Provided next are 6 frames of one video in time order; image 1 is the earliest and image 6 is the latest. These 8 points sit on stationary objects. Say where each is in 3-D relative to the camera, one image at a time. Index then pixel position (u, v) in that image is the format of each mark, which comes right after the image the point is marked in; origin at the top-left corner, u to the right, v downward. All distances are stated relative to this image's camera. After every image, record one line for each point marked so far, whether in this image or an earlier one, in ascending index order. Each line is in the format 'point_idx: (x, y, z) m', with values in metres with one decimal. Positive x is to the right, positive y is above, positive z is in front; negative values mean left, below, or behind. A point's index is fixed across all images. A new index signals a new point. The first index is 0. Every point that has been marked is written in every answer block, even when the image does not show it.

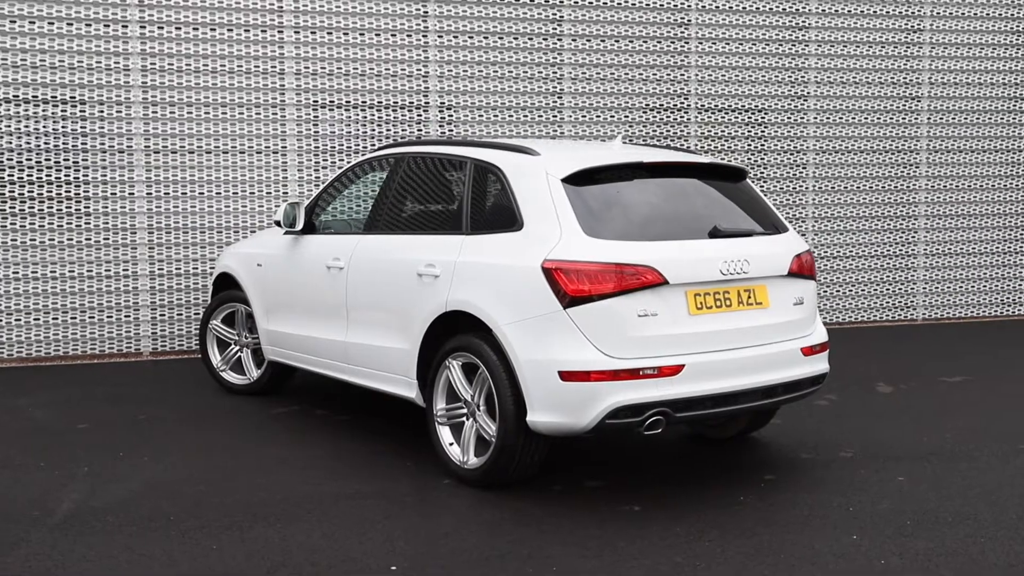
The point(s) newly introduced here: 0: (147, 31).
0: (-3.2, +2.2, +8.8) m
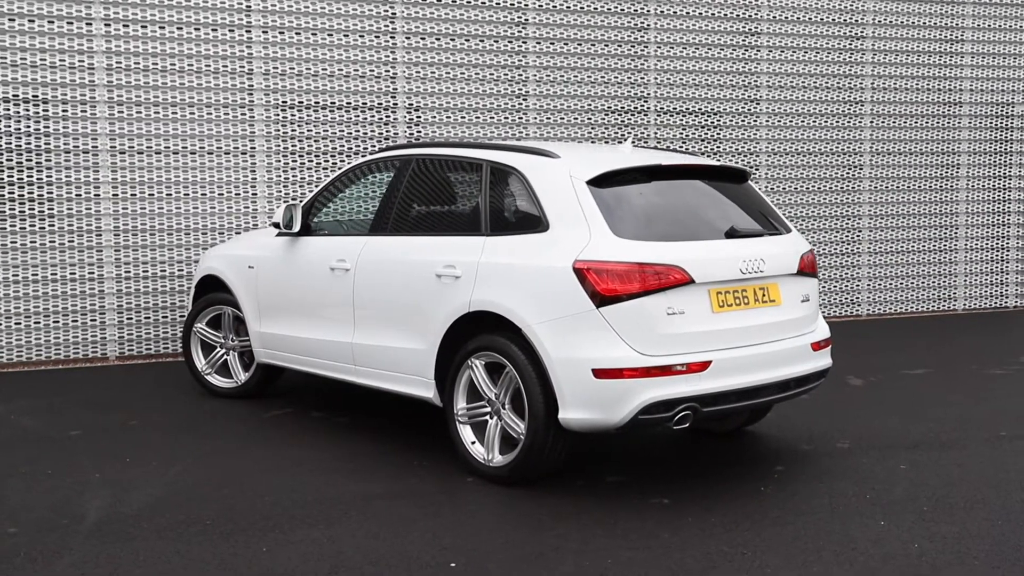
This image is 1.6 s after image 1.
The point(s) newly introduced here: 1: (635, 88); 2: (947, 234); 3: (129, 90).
0: (-3.4, +2.2, +8.6) m
1: (+1.3, +2.1, +10.6) m
2: (+5.2, +0.6, +11.9) m
3: (-3.3, +1.7, +8.7) m
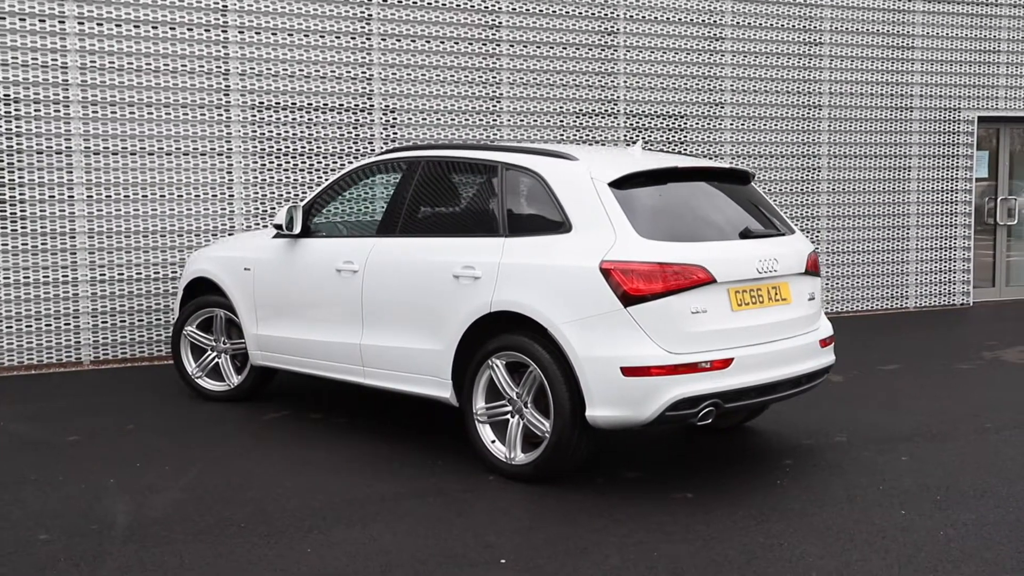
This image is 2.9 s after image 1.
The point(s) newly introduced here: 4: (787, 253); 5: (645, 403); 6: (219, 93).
0: (-3.6, +2.2, +8.4) m
1: (+1.0, +2.1, +10.7) m
2: (+4.8, +0.7, +12.3) m
3: (-3.5, +1.7, +8.5) m
4: (+1.4, +0.2, +5.1) m
5: (+0.6, -0.5, +4.5) m
6: (-2.6, +1.7, +9.0) m
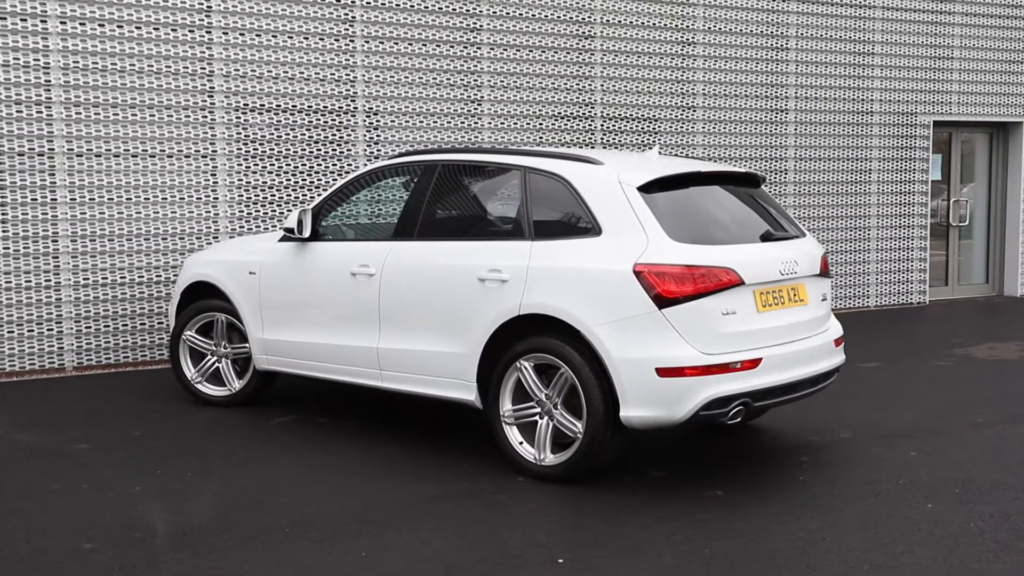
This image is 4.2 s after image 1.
0: (-3.7, +2.2, +8.3) m
1: (+0.8, +2.1, +10.9) m
2: (+4.5, +0.7, +12.7) m
3: (-3.6, +1.7, +8.4) m
4: (+1.5, +0.2, +5.3) m
5: (+0.8, -0.5, +4.6) m
6: (-2.7, +1.7, +8.9) m
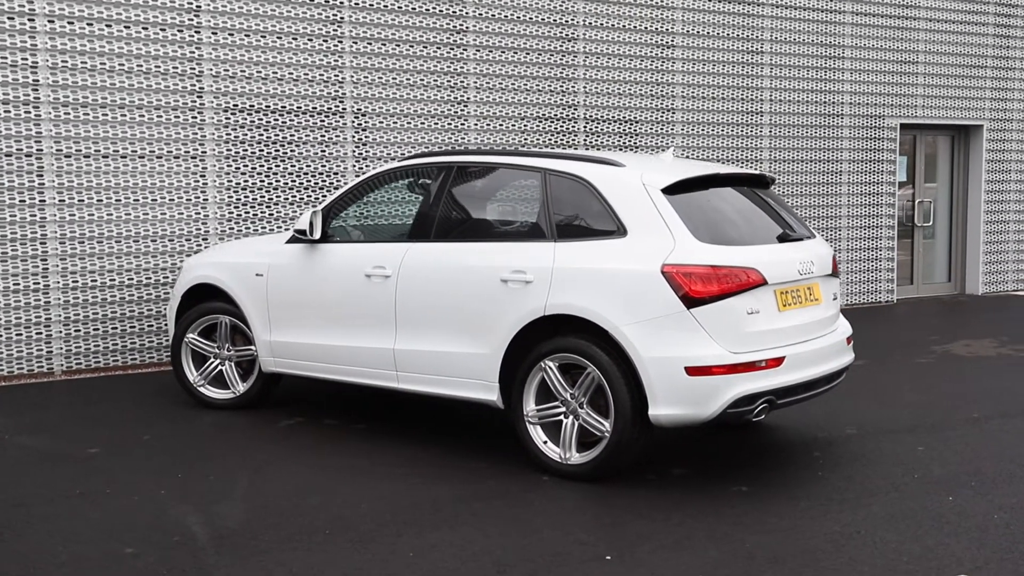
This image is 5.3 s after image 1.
0: (-3.7, +2.1, +8.1) m
1: (+0.6, +2.1, +10.9) m
2: (+4.2, +0.7, +12.9) m
3: (-3.6, +1.6, +8.3) m
4: (+1.6, +0.2, +5.4) m
5: (+0.9, -0.5, +4.7) m
6: (-2.8, +1.7, +8.8) m
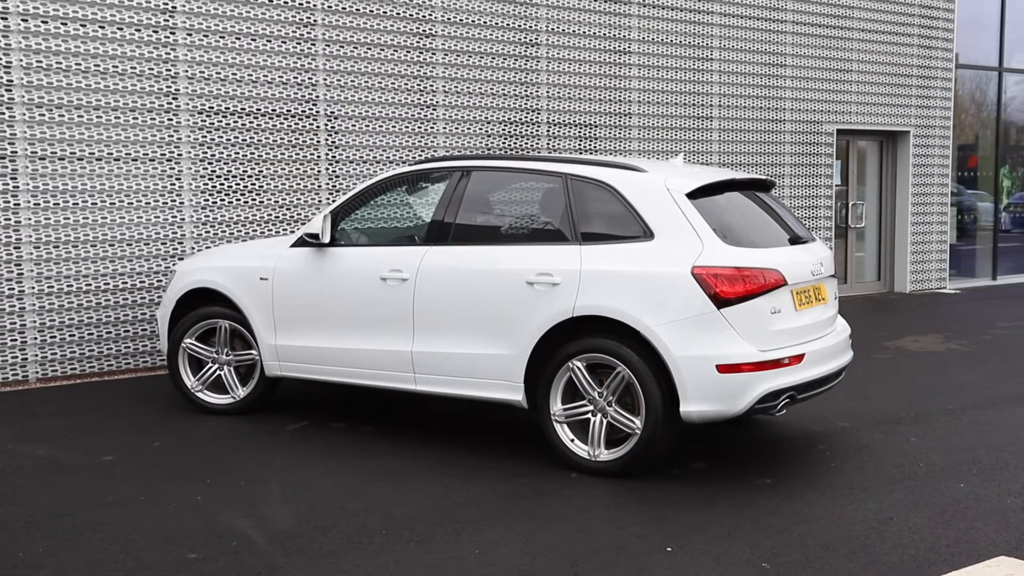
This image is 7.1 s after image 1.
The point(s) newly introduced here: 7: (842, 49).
0: (-3.8, +2.1, +7.9) m
1: (+0.2, +2.1, +11.1) m
2: (+3.7, +0.7, +13.4) m
3: (-3.7, +1.6, +8.1) m
4: (+1.8, +0.2, +5.7) m
5: (+1.1, -0.5, +4.9) m
6: (-3.0, +1.7, +8.7) m
7: (+4.6, +3.3, +13.8) m
